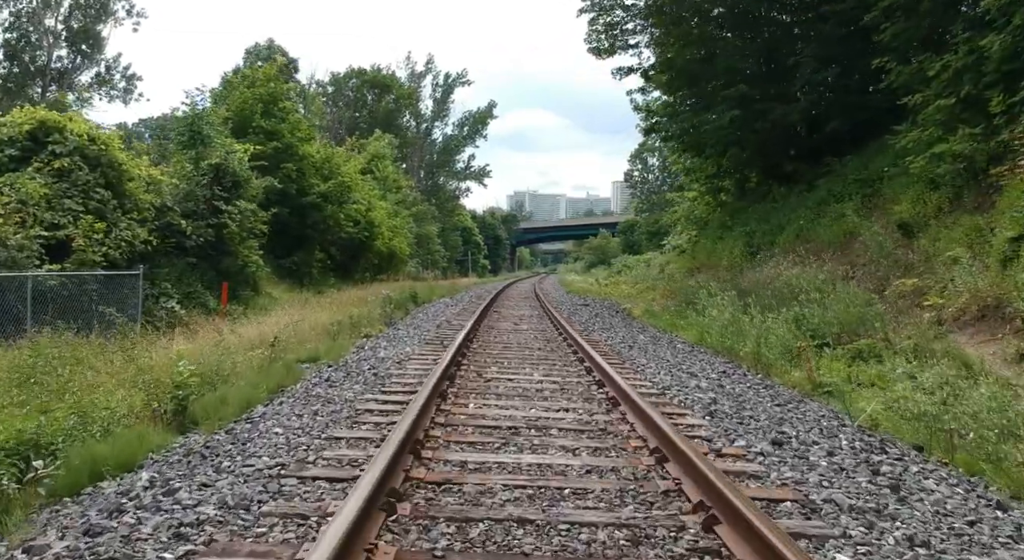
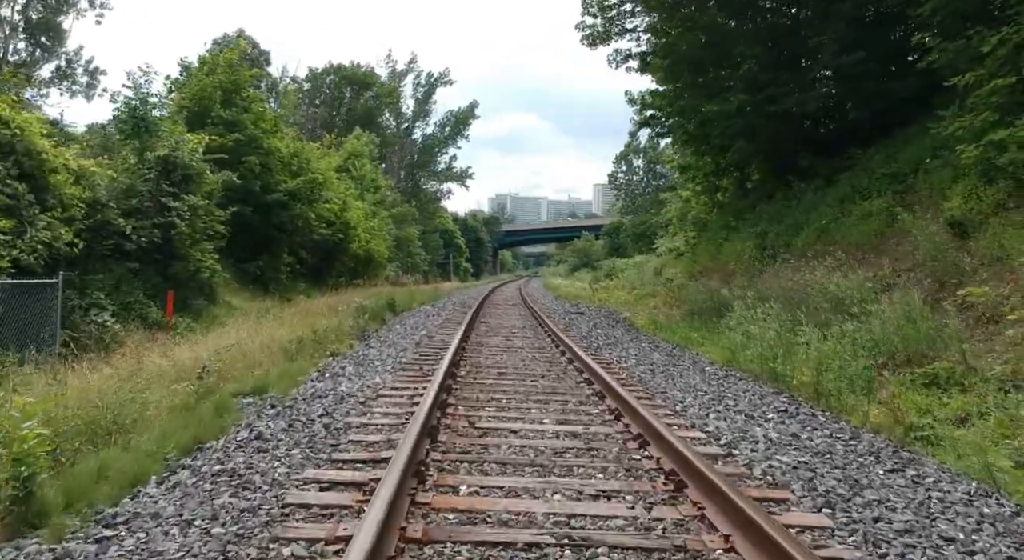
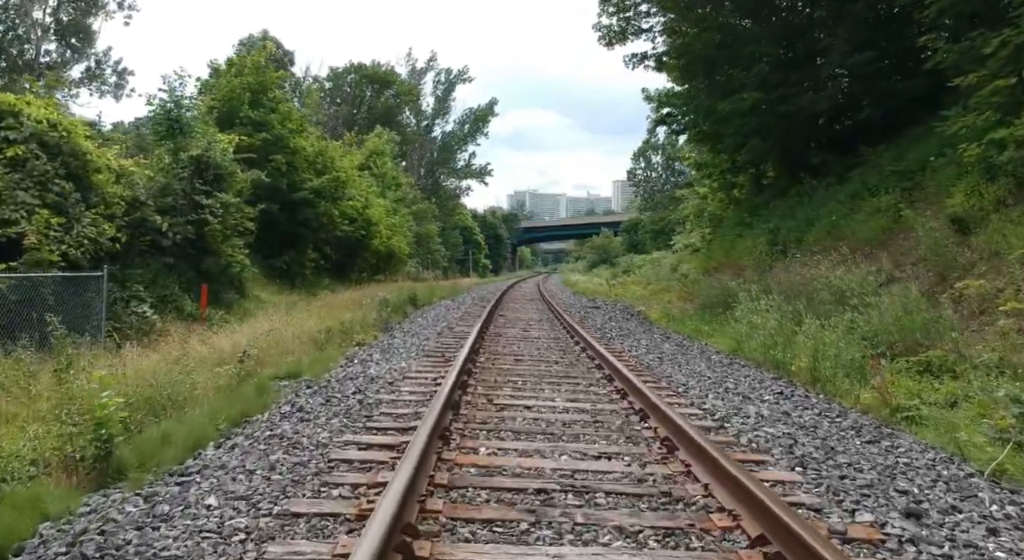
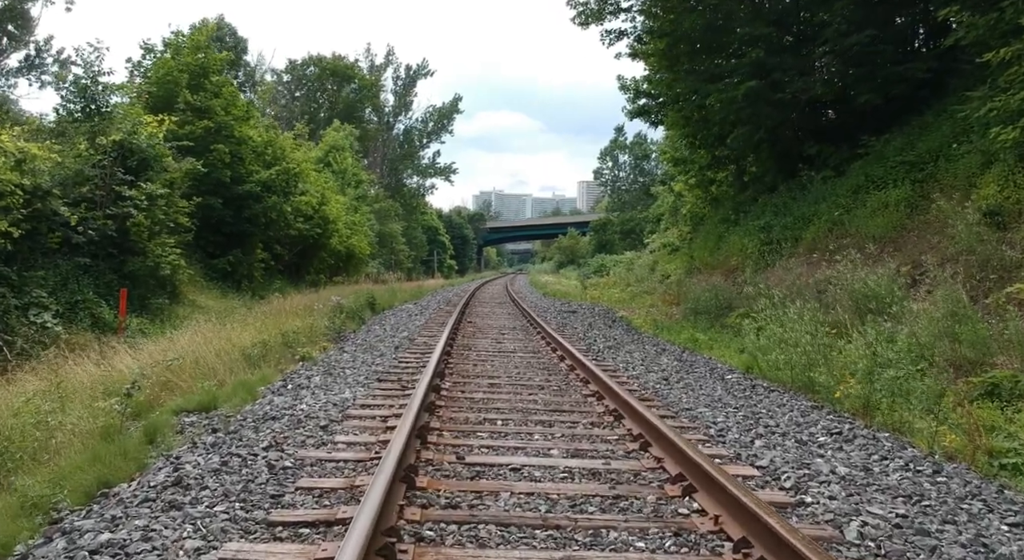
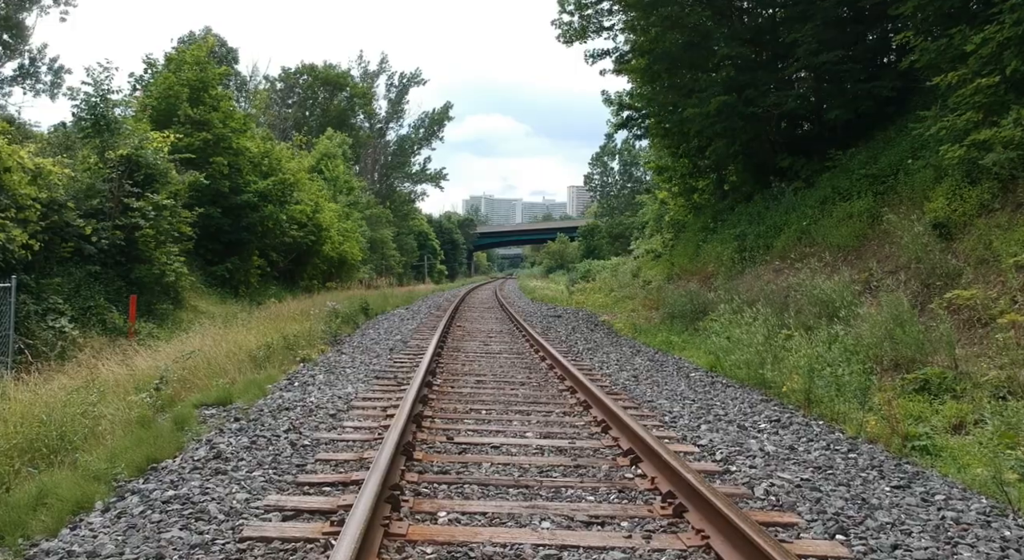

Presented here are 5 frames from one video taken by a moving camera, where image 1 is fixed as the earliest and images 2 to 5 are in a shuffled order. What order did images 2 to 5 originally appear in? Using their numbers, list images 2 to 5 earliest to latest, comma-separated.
3, 2, 5, 4
